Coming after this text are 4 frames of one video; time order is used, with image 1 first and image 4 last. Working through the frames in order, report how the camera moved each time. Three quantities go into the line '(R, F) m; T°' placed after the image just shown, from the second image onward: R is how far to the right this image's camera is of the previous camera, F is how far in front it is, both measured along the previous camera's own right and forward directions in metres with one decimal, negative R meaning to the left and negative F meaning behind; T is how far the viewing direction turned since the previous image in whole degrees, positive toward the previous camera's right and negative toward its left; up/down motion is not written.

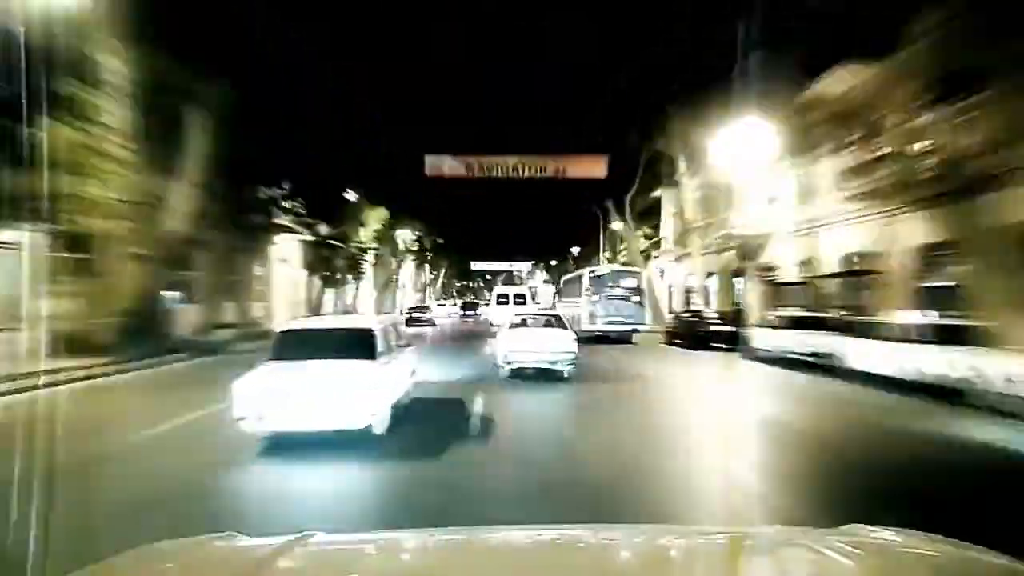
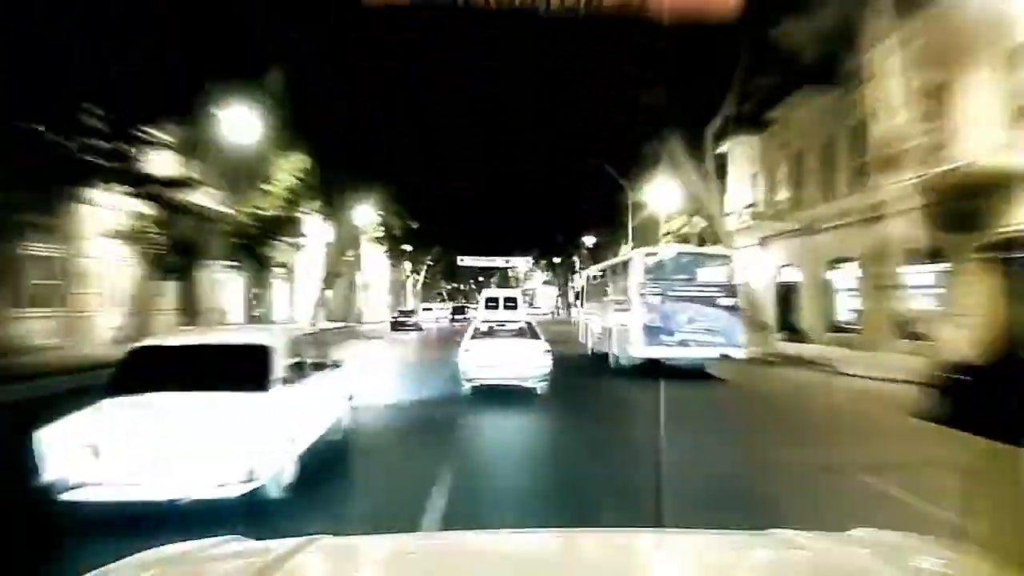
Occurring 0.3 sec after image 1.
(-1.5, +3.1) m; 0°
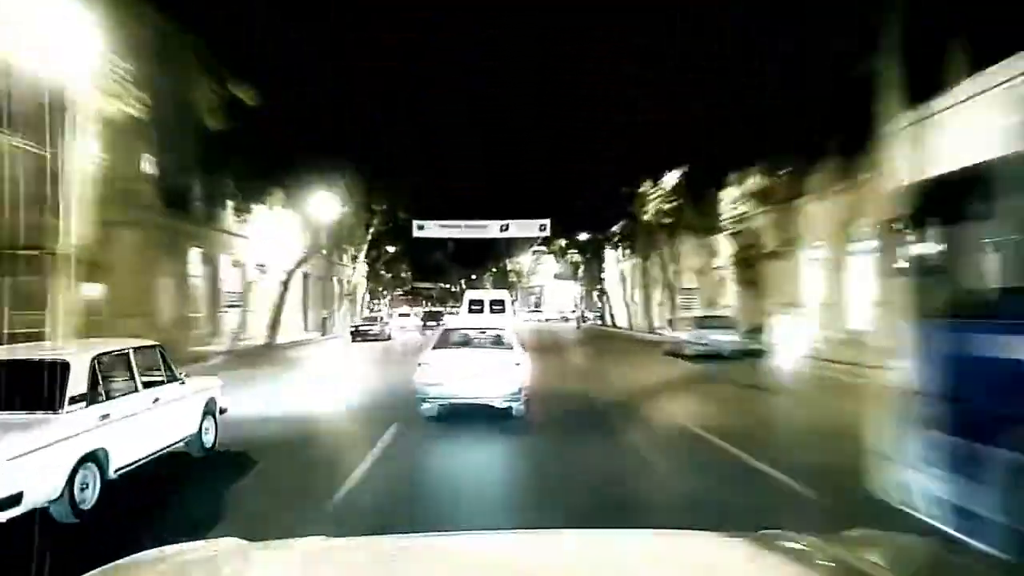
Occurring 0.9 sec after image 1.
(+0.4, +0.7) m; 0°
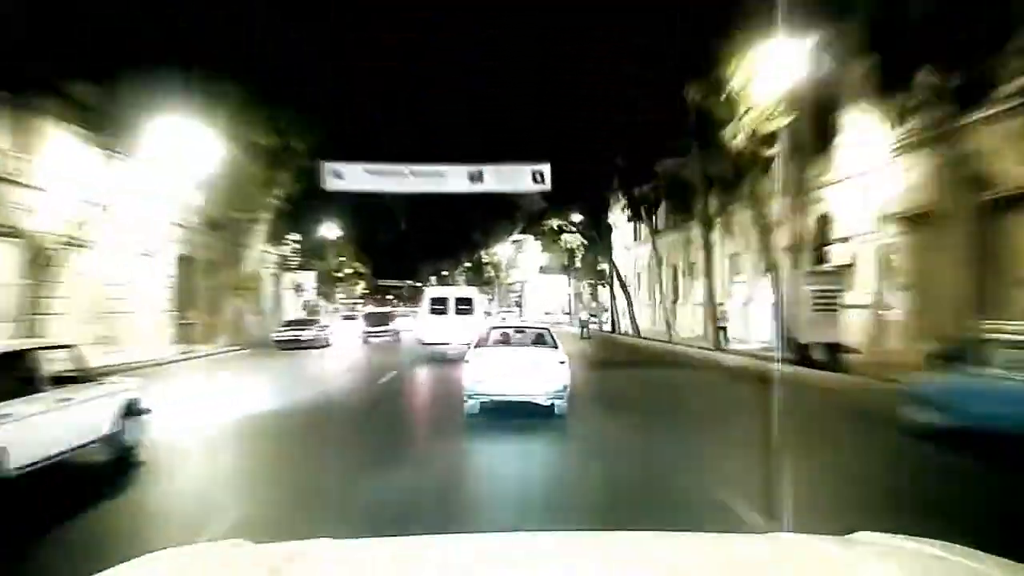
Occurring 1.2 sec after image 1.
(+0.4, +0.6) m; 0°
